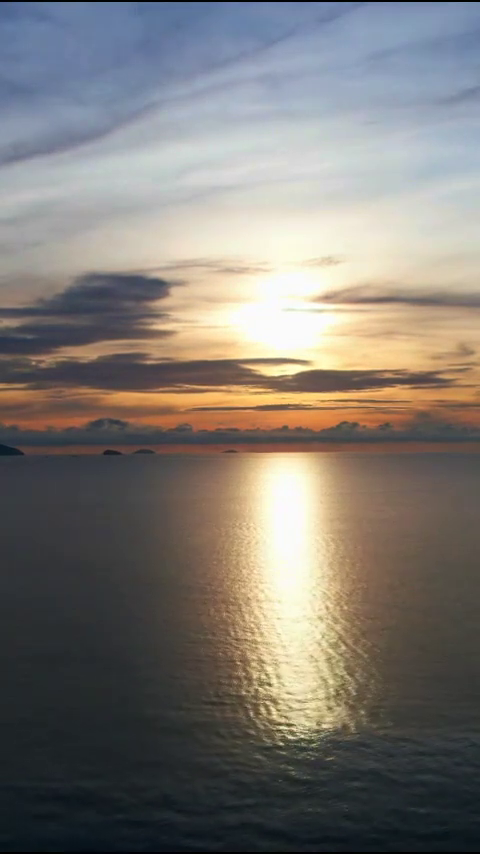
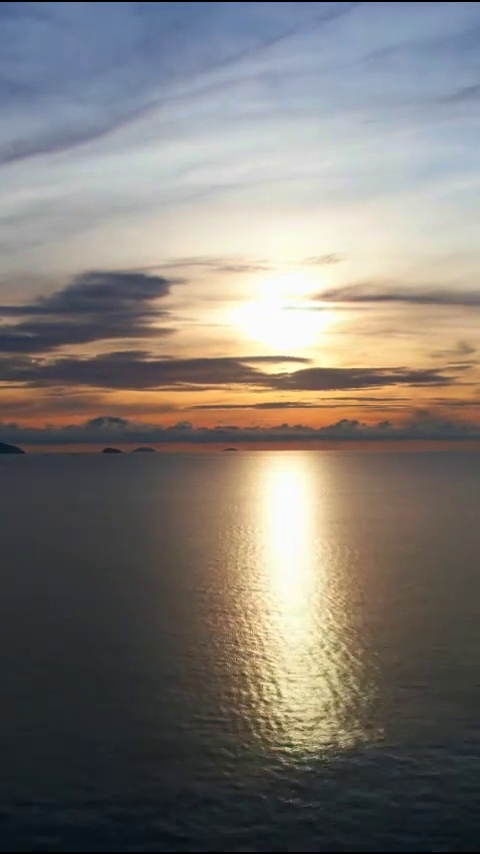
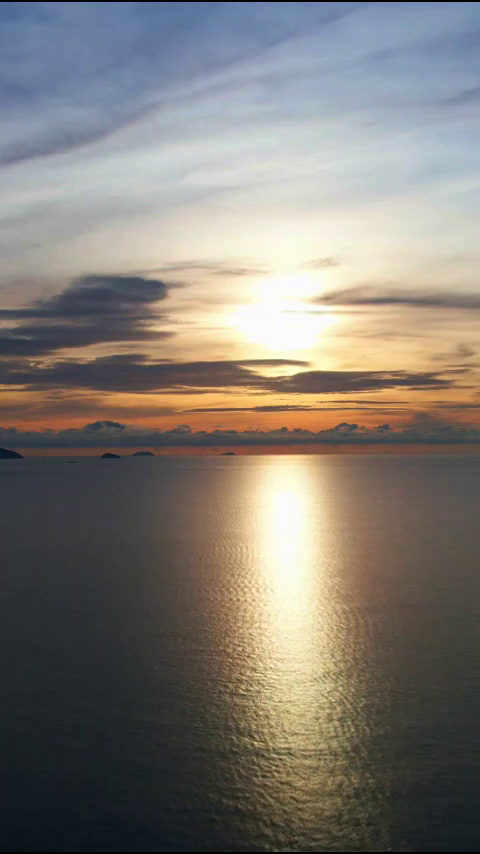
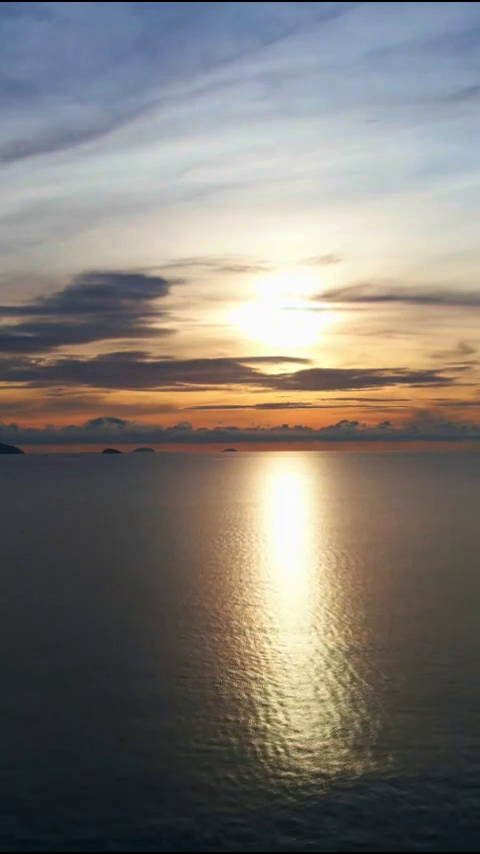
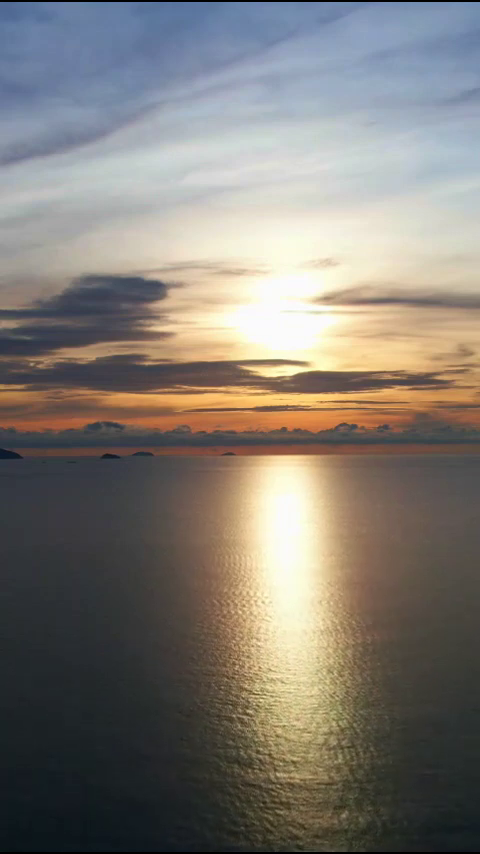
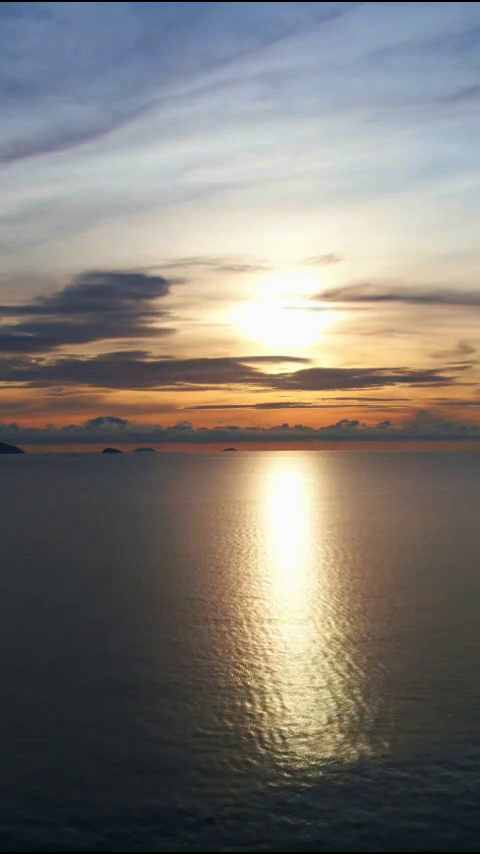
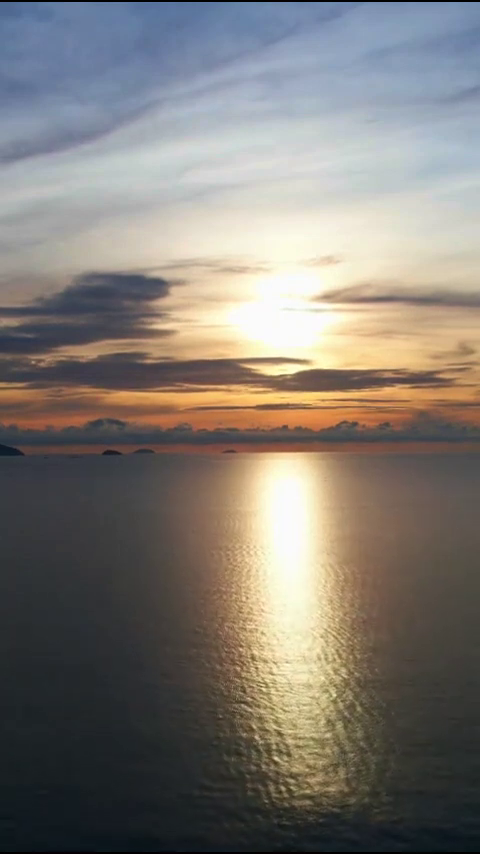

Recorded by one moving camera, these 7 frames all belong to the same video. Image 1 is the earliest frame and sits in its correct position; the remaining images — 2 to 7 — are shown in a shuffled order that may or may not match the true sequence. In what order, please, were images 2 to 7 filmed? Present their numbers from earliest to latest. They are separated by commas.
2, 6, 4, 7, 3, 5
